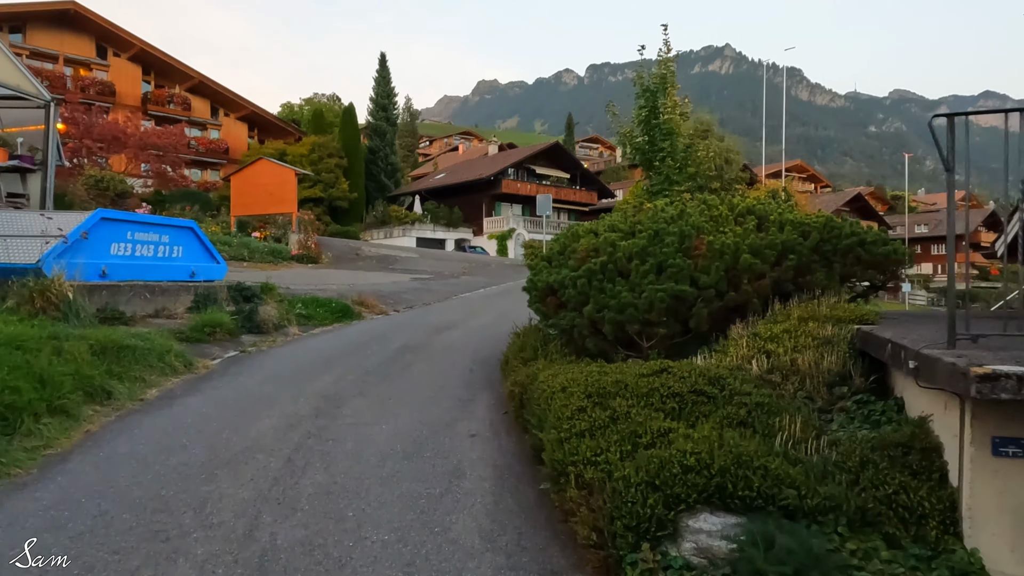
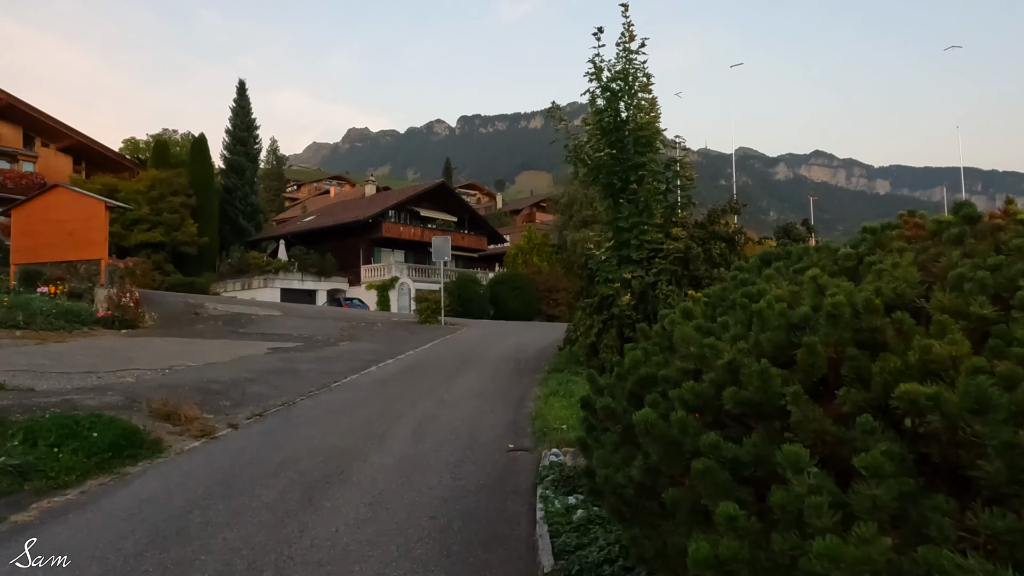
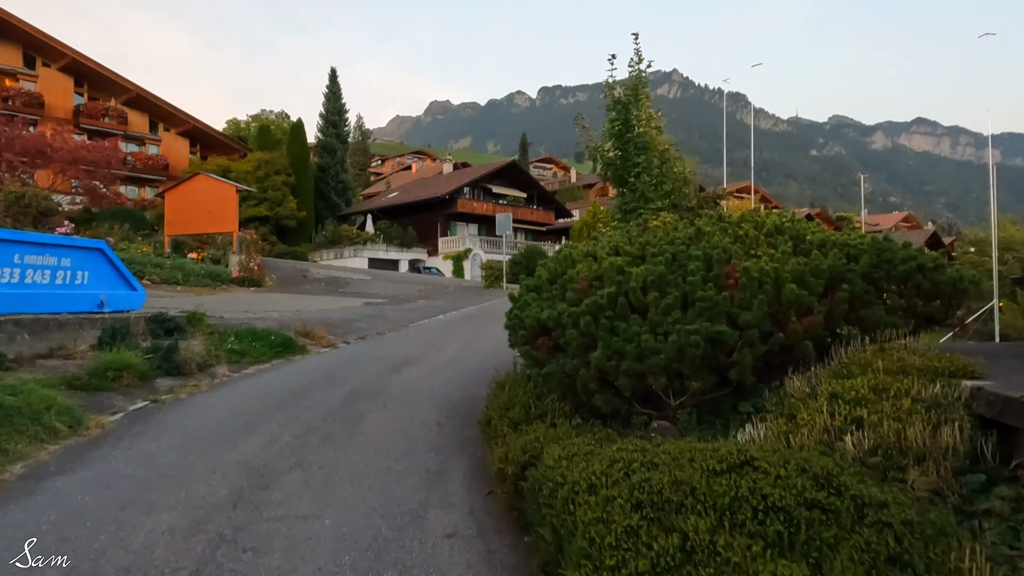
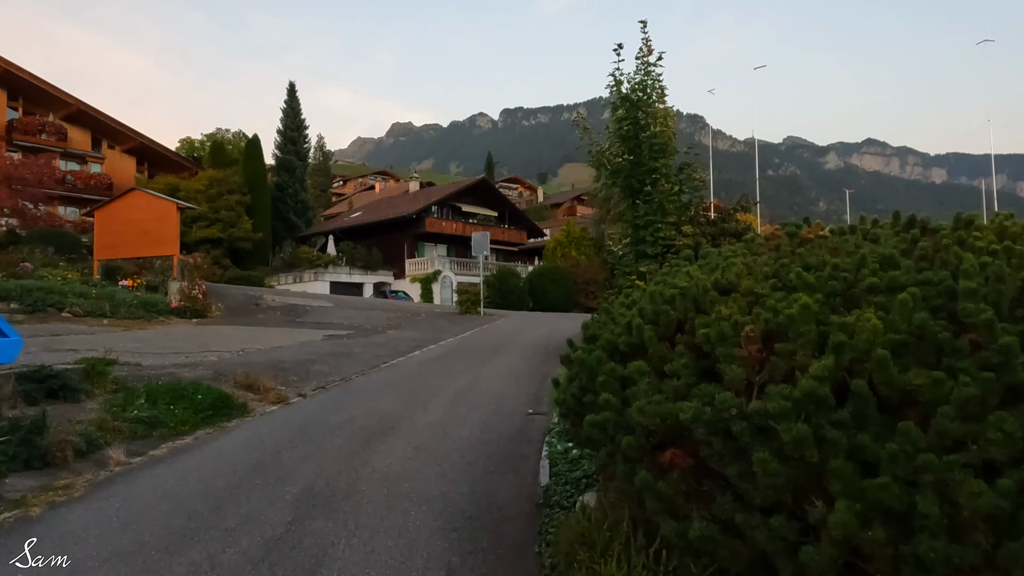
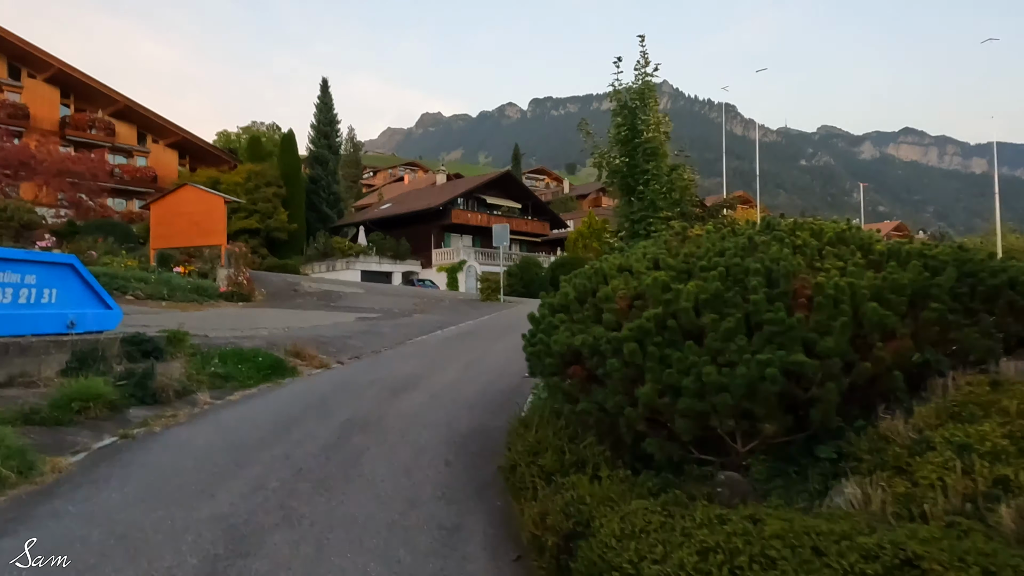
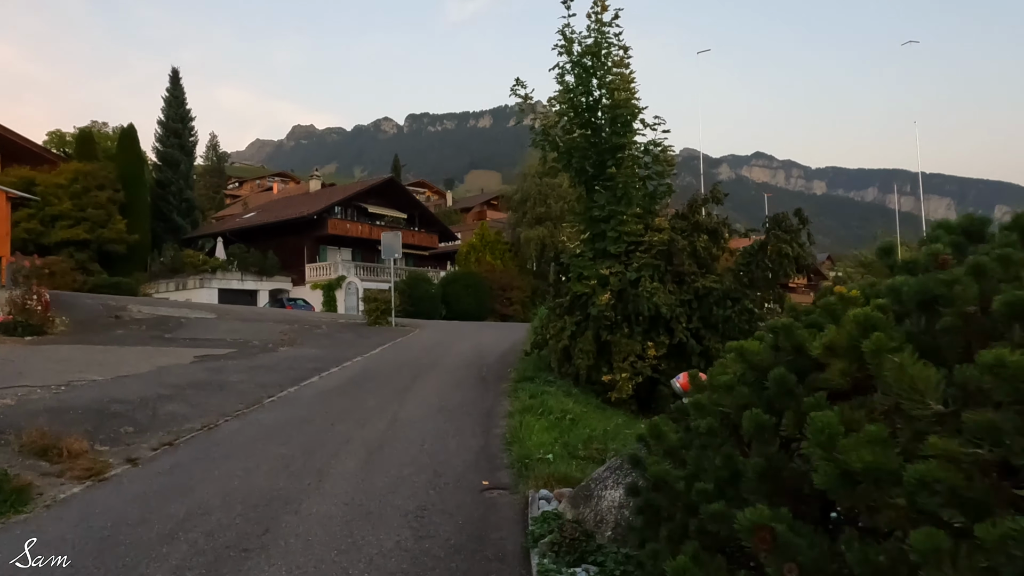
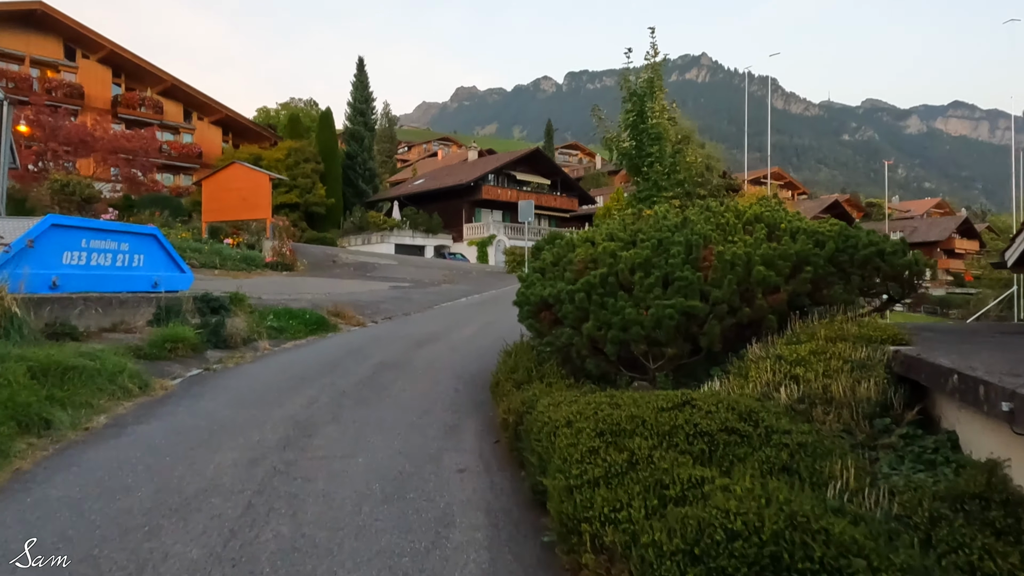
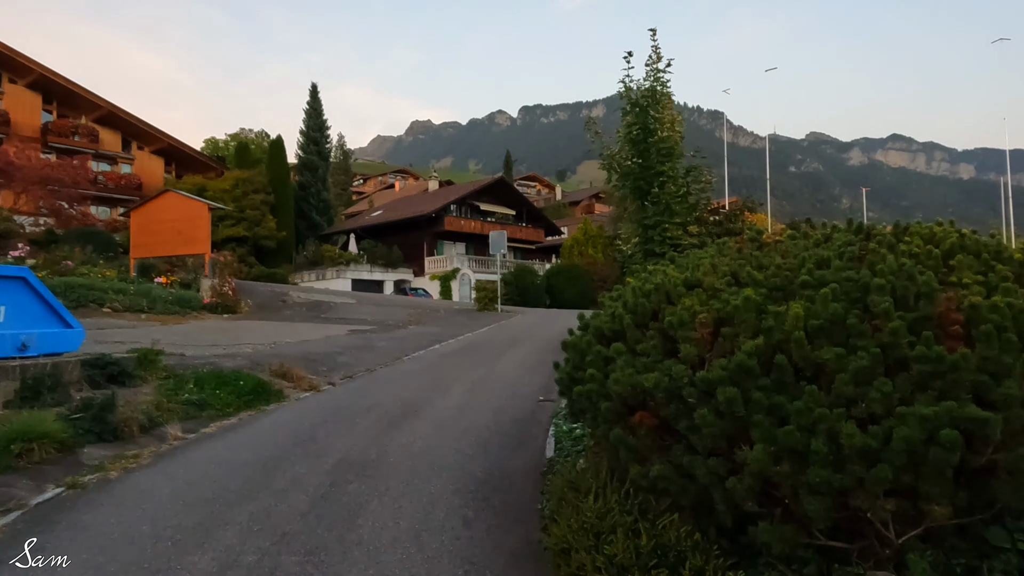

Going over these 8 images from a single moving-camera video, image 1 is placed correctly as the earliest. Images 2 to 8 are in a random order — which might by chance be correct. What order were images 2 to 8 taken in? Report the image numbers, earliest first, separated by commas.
7, 3, 5, 8, 4, 2, 6
